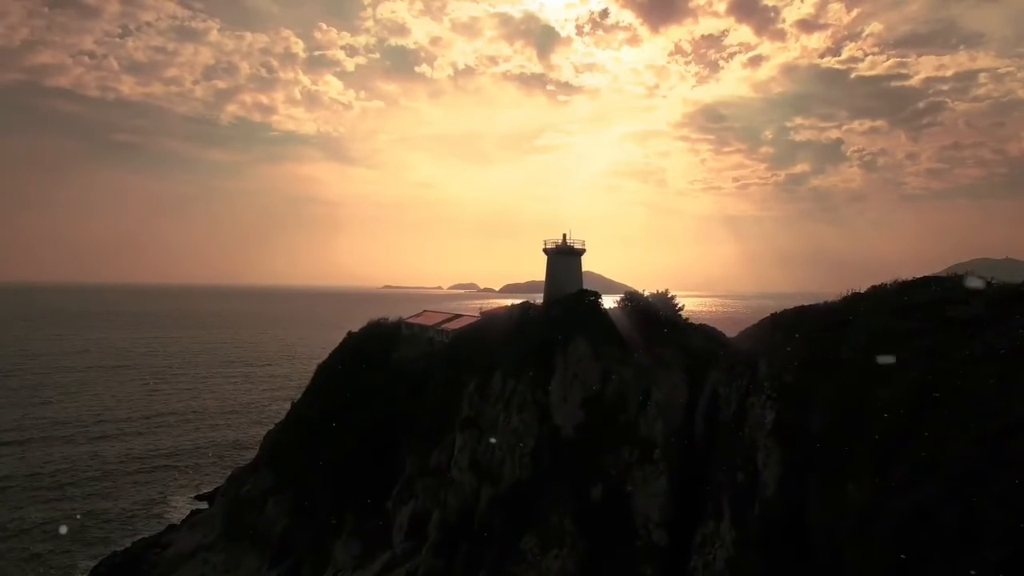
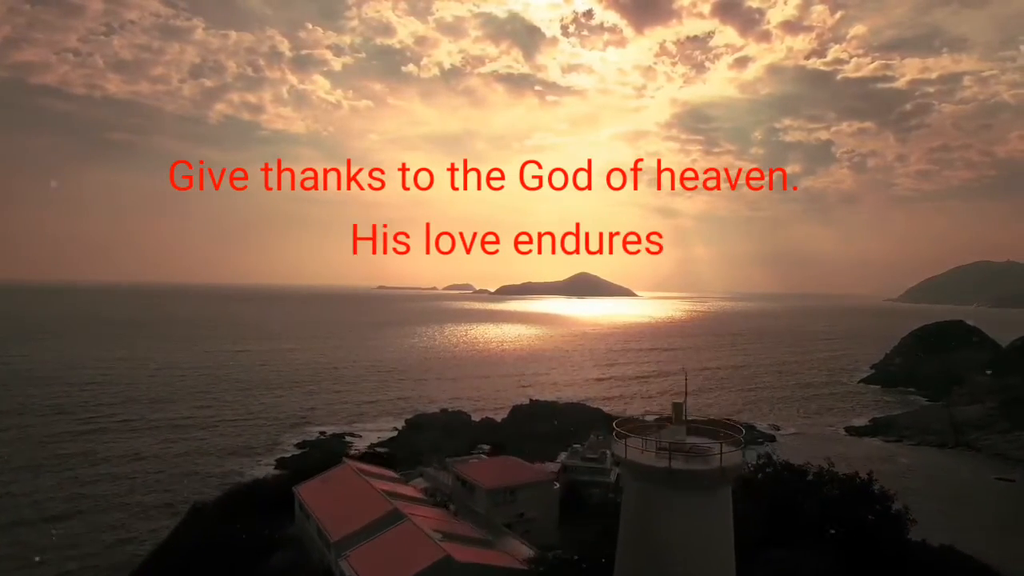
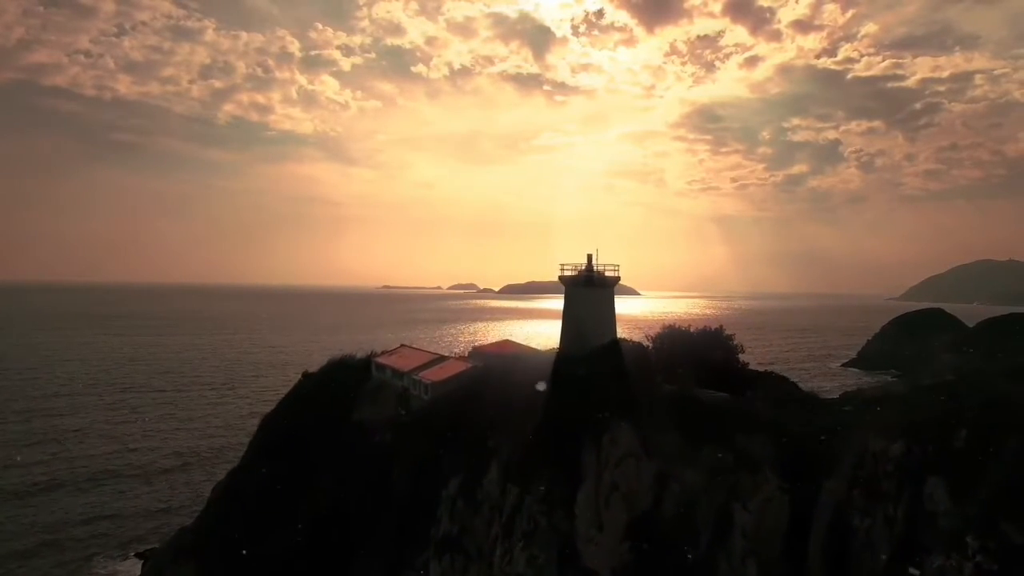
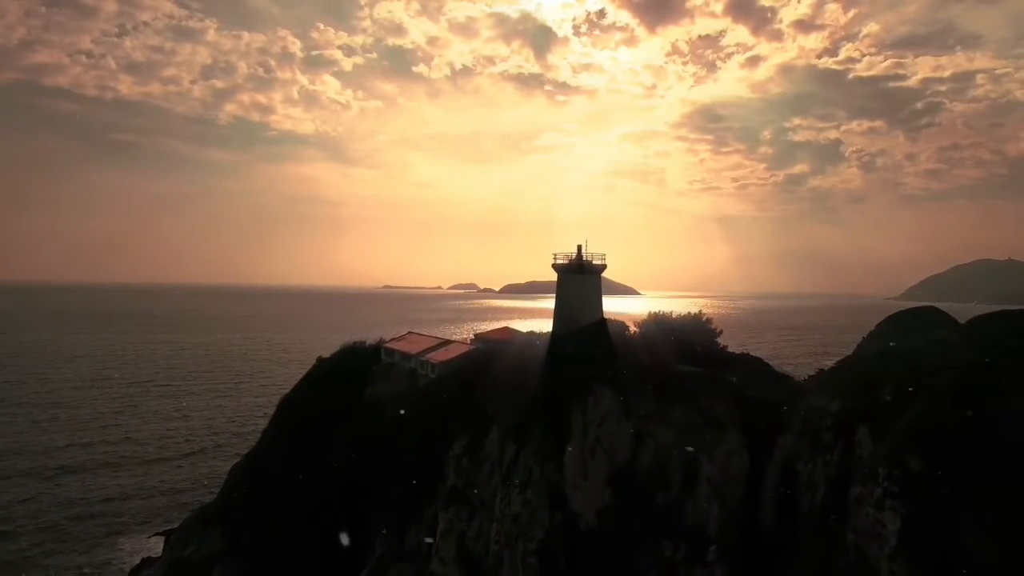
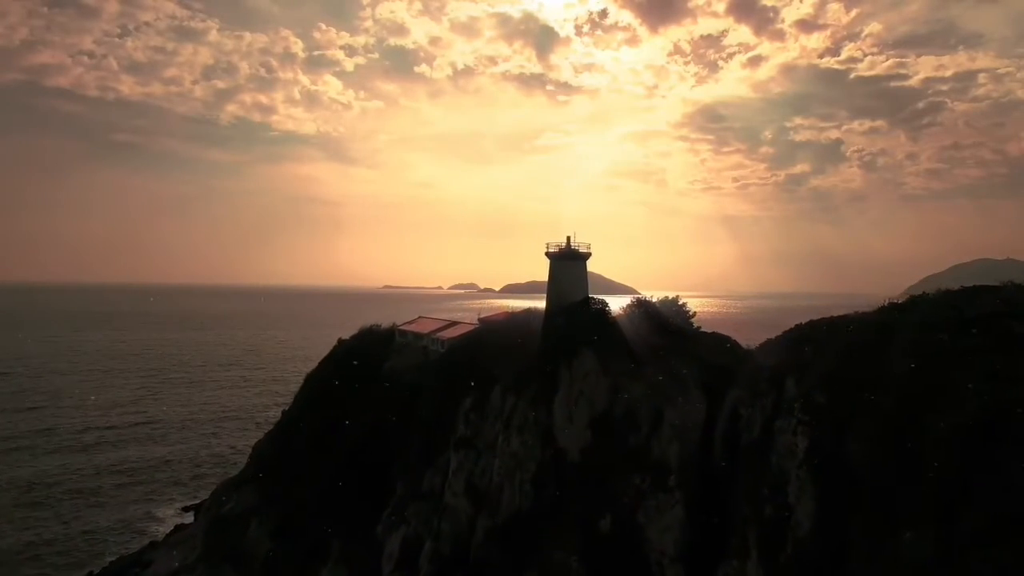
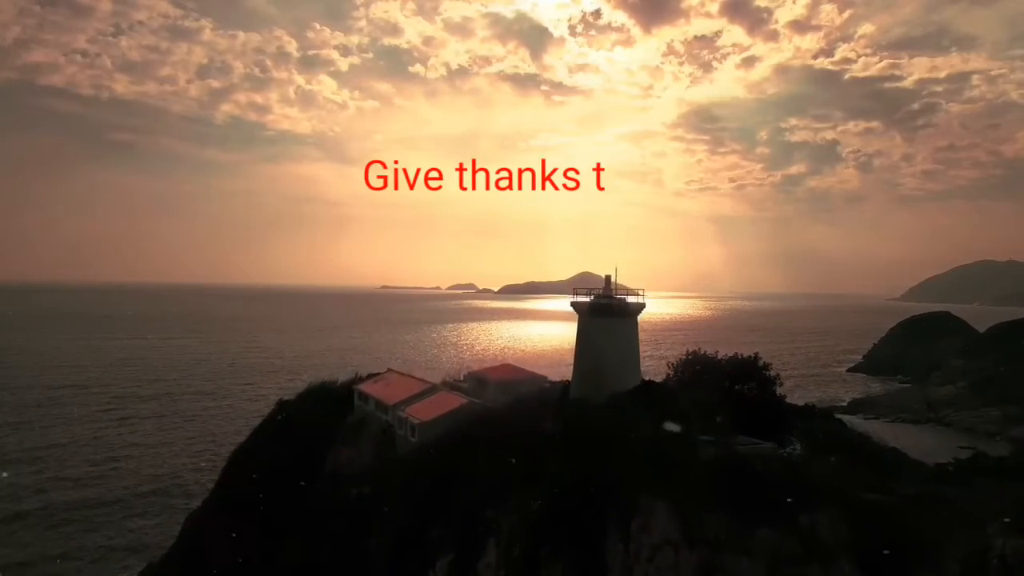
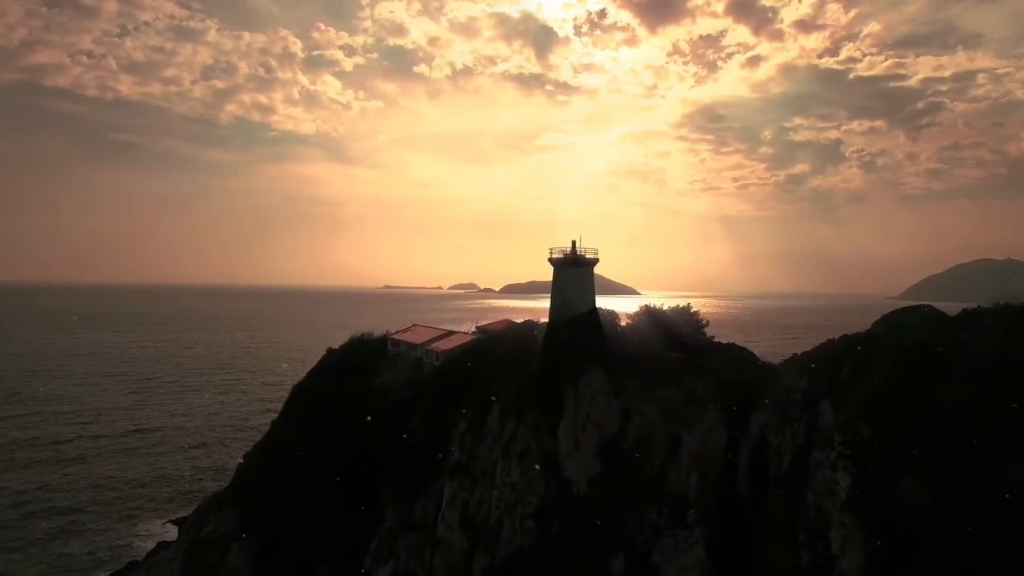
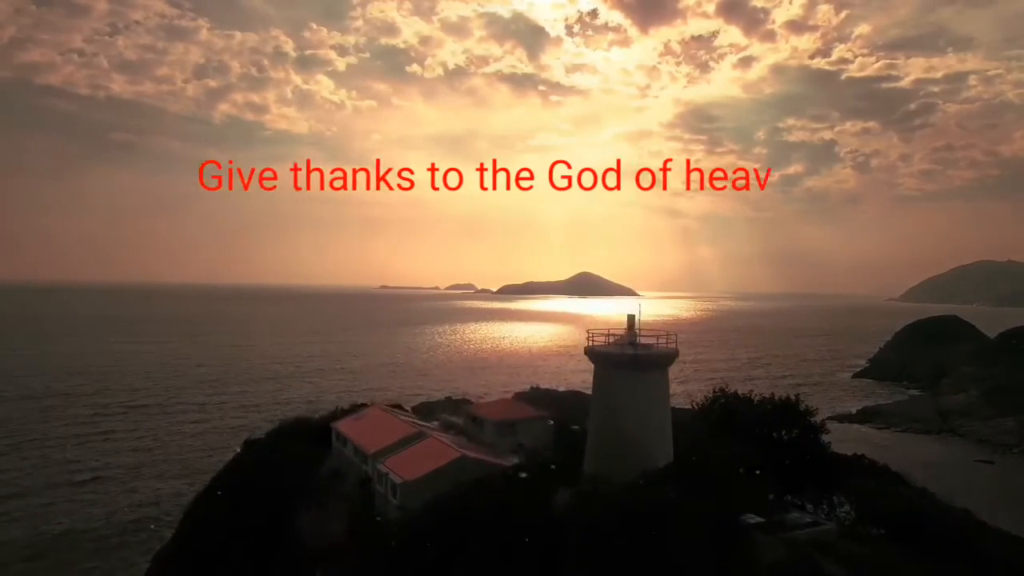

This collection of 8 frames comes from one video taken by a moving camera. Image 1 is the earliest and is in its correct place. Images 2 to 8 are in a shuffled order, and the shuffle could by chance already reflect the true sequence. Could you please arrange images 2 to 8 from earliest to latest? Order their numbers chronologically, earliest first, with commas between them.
5, 7, 4, 3, 6, 8, 2
